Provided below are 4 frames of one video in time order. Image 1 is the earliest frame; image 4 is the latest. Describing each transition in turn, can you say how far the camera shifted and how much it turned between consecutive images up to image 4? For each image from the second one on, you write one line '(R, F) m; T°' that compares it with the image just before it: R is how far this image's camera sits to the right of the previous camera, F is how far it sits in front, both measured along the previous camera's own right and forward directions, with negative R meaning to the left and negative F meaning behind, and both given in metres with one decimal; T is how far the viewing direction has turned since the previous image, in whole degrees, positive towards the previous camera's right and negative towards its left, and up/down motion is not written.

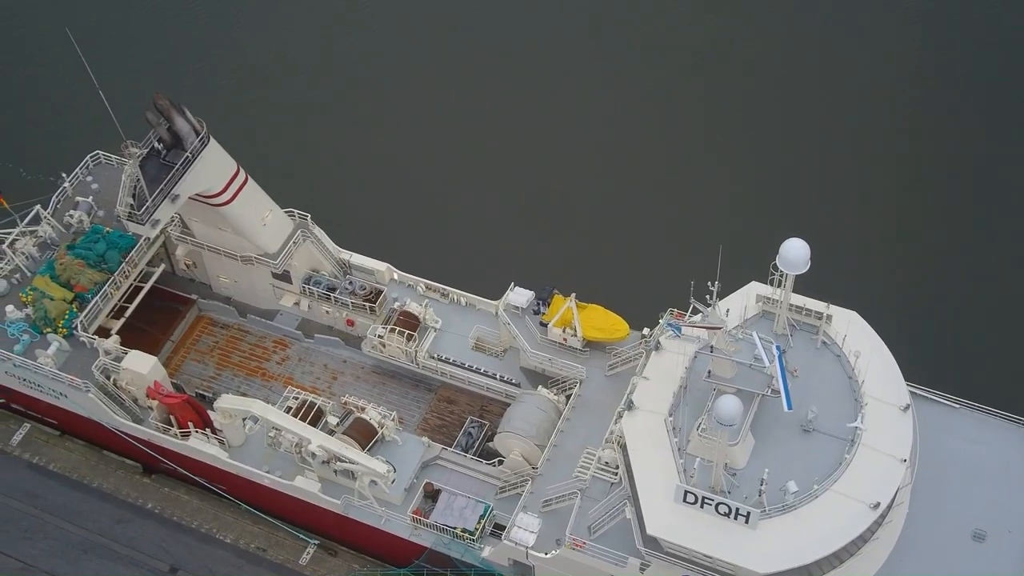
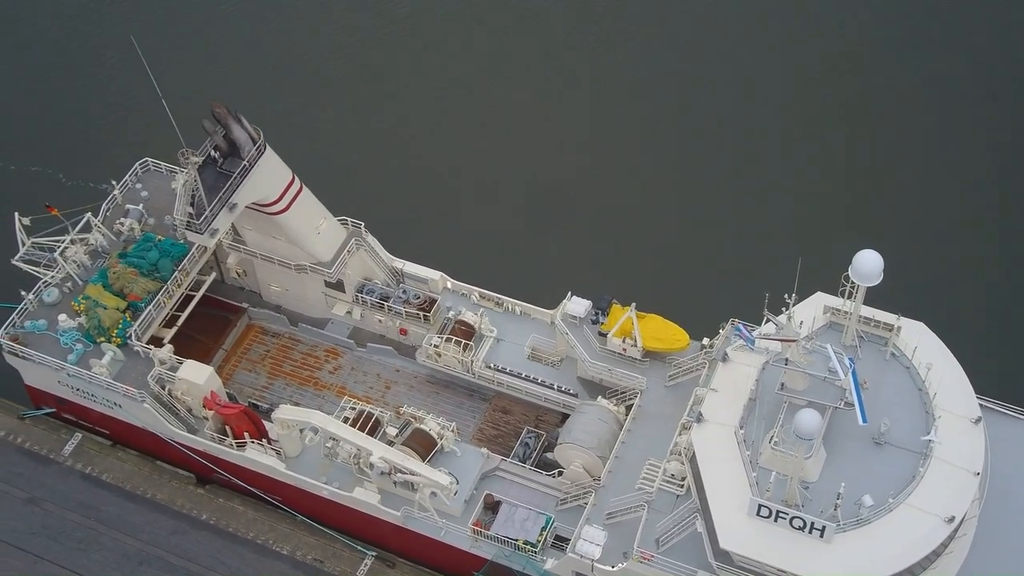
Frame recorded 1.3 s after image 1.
(-1.9, +0.4) m; 0°
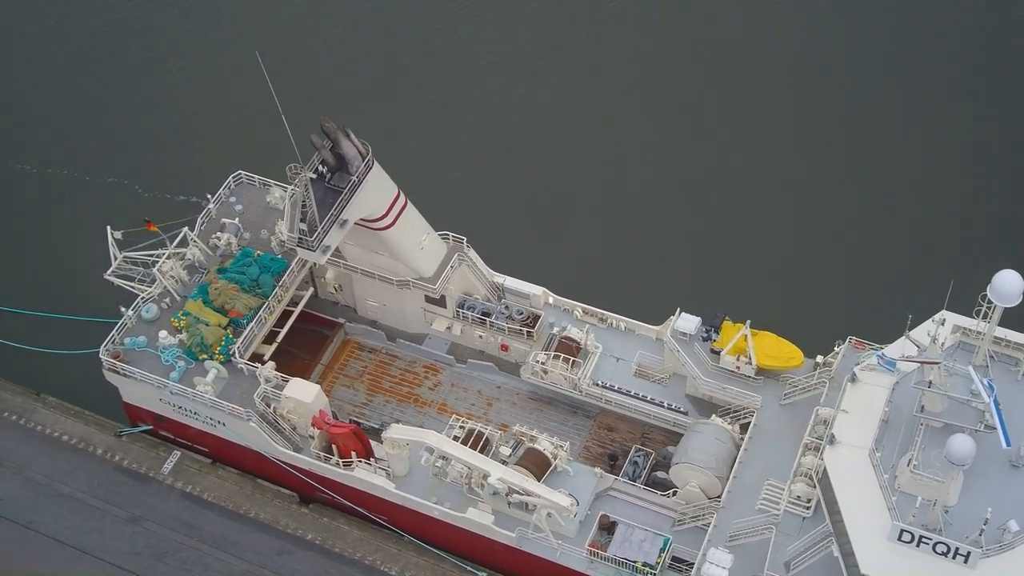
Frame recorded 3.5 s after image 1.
(-3.5, +0.7) m; 0°
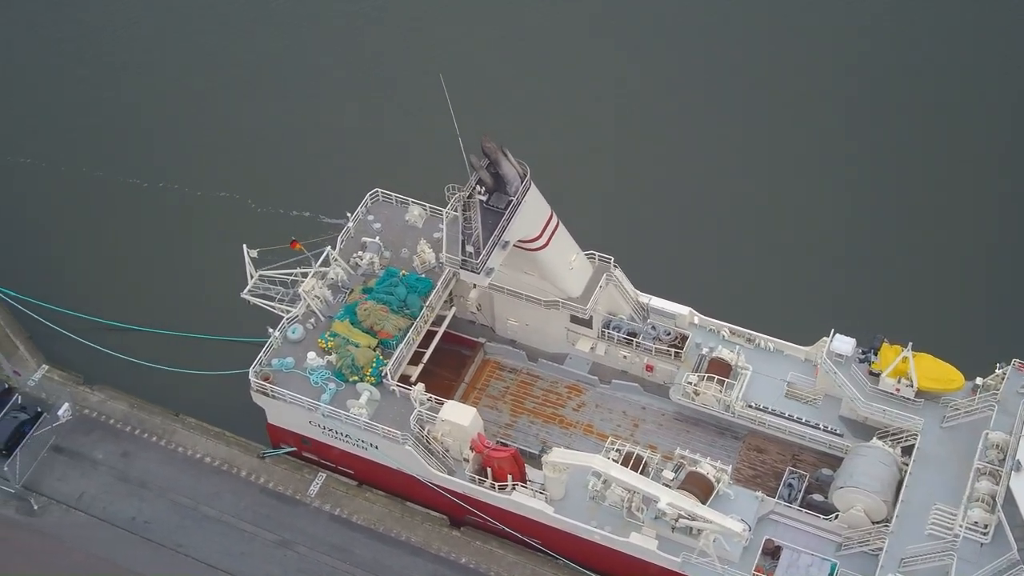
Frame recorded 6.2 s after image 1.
(-4.9, +0.4) m; 0°
